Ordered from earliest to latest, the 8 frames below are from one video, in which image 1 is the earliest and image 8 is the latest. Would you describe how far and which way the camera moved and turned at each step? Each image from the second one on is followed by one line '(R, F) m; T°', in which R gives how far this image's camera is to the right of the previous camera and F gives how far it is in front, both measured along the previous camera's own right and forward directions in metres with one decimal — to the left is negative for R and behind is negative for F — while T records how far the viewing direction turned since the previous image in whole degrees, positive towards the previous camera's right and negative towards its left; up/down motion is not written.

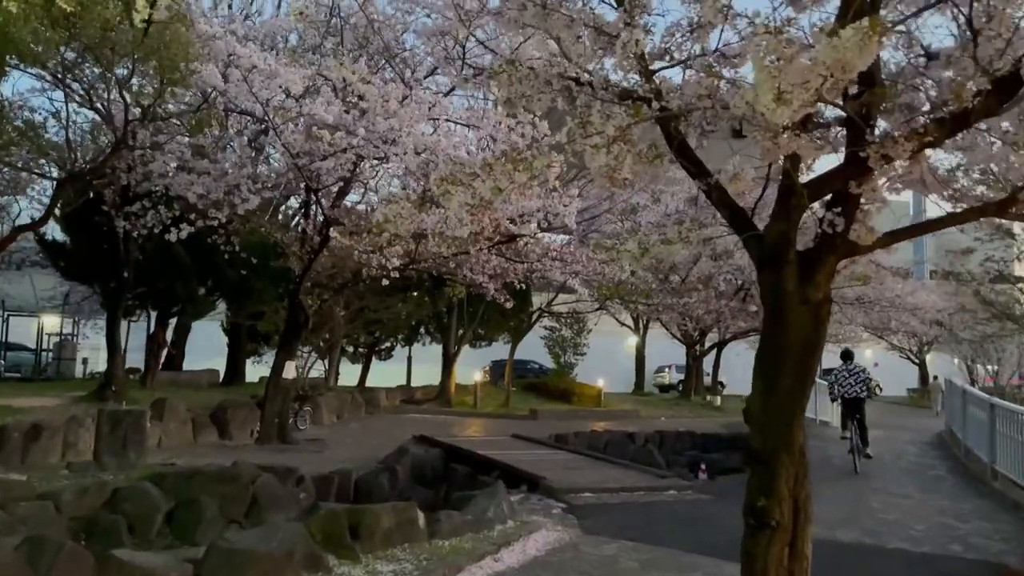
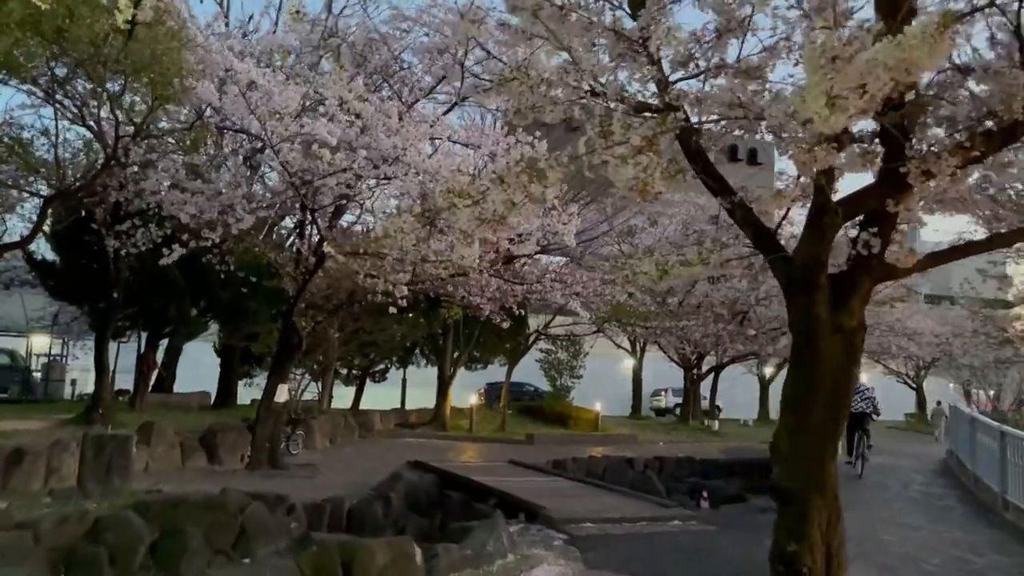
(0.0, +0.2) m; 0°
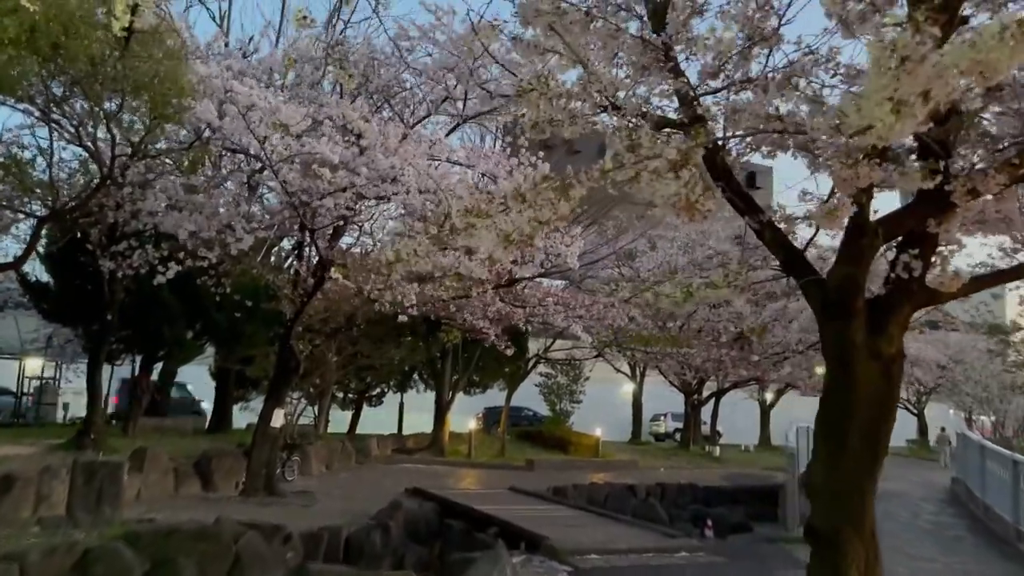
(-0.1, +0.2) m; 0°
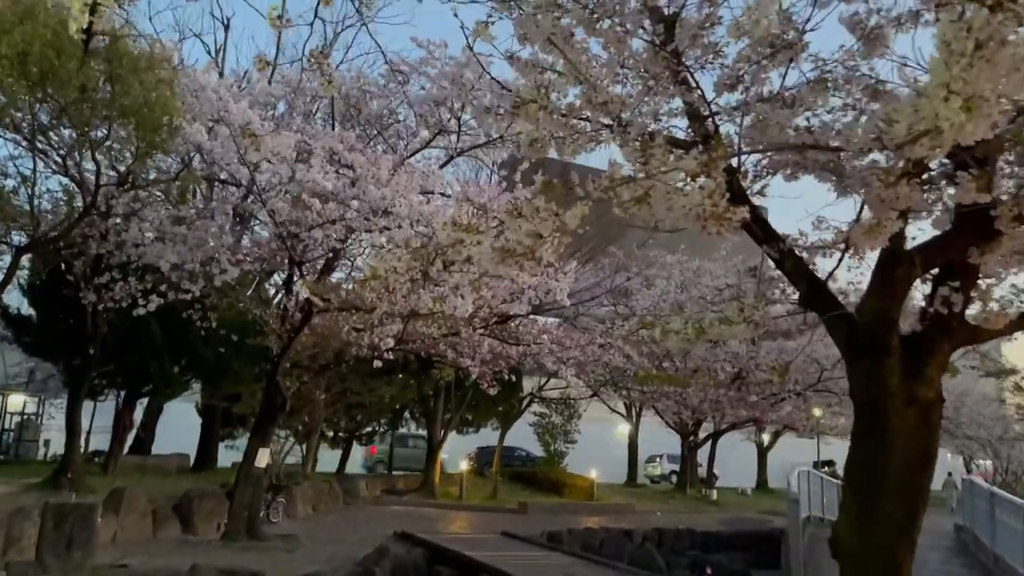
(0.0, +0.3) m; 0°
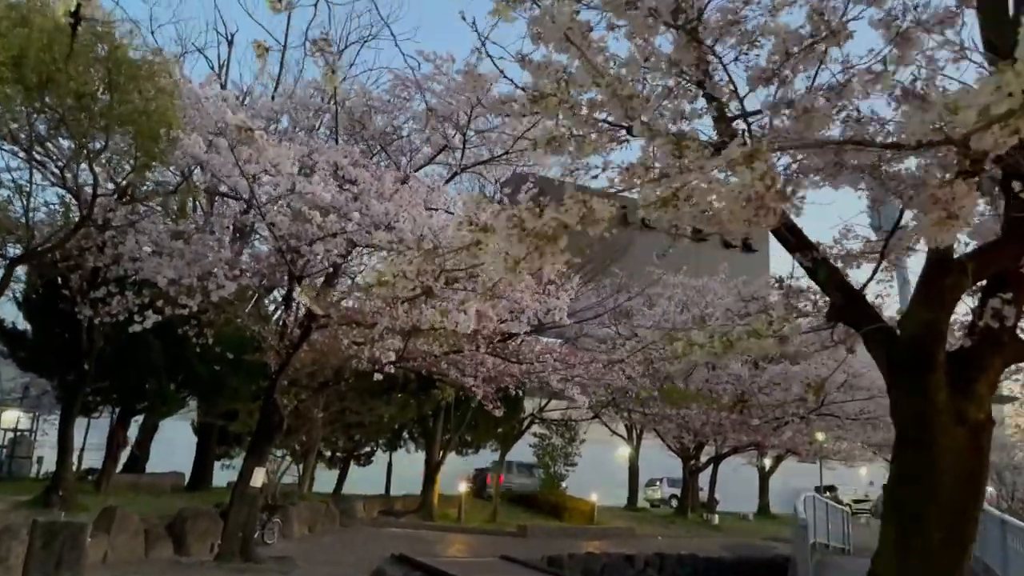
(0.0, +0.2) m; 0°
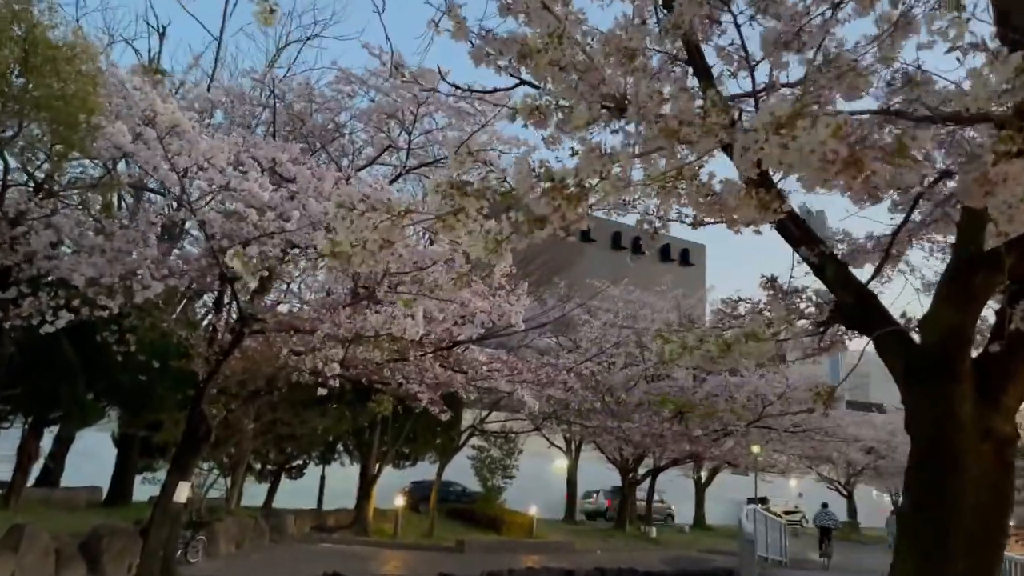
(-0.1, +0.3) m; +4°
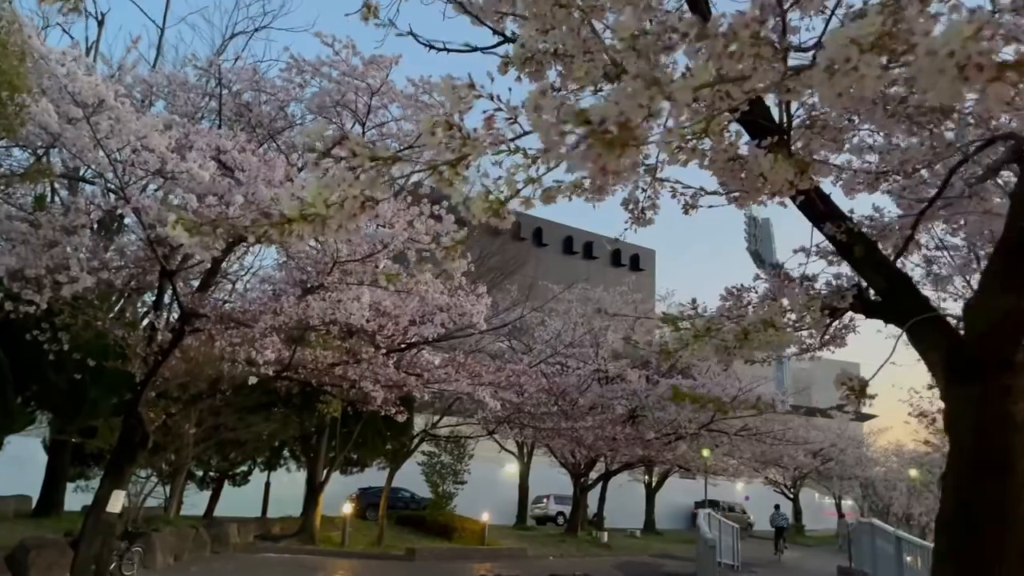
(-0.1, +0.3) m; +4°
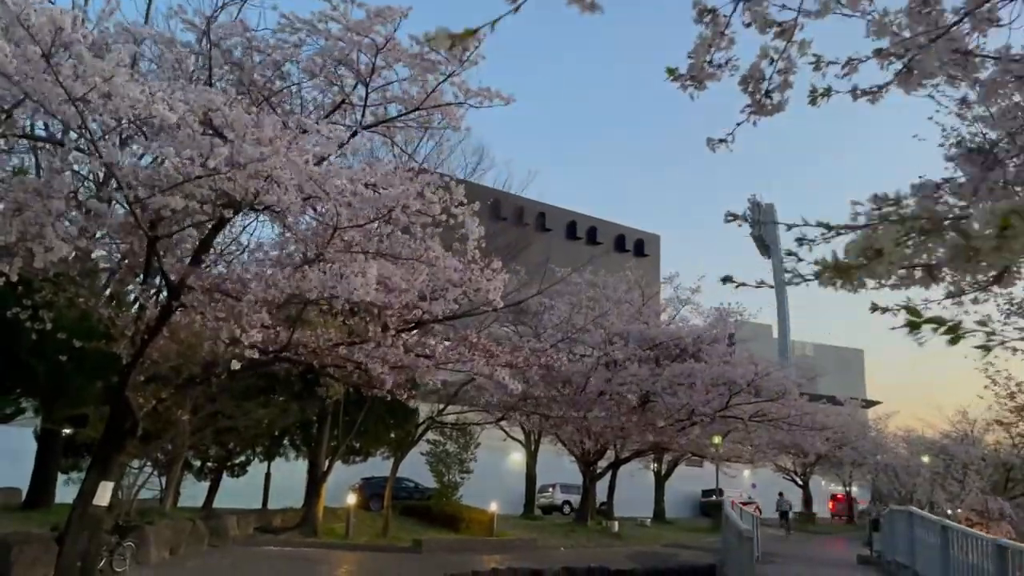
(-0.2, +0.6) m; 0°
